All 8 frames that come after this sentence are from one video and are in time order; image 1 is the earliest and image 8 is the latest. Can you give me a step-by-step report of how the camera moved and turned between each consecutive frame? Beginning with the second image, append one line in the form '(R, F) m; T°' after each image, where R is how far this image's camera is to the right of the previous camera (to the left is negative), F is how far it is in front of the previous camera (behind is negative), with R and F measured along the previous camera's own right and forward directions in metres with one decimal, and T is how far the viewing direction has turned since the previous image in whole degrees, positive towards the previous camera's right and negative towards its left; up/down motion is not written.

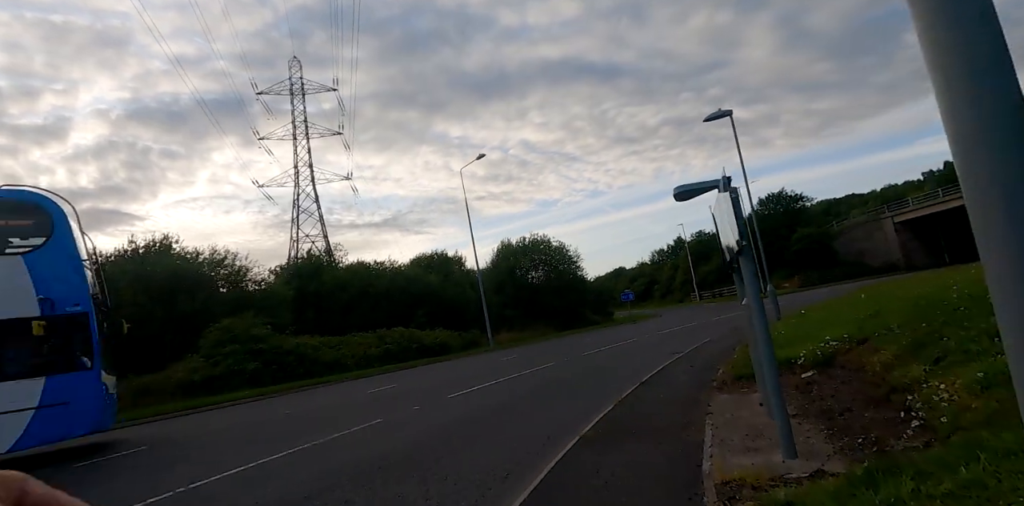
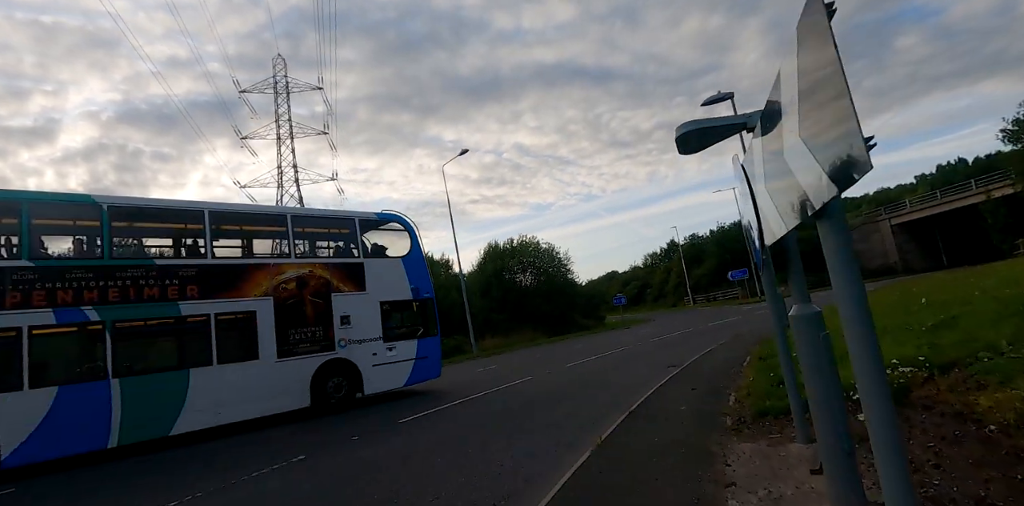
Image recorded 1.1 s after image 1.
(+0.6, +2.3) m; +1°
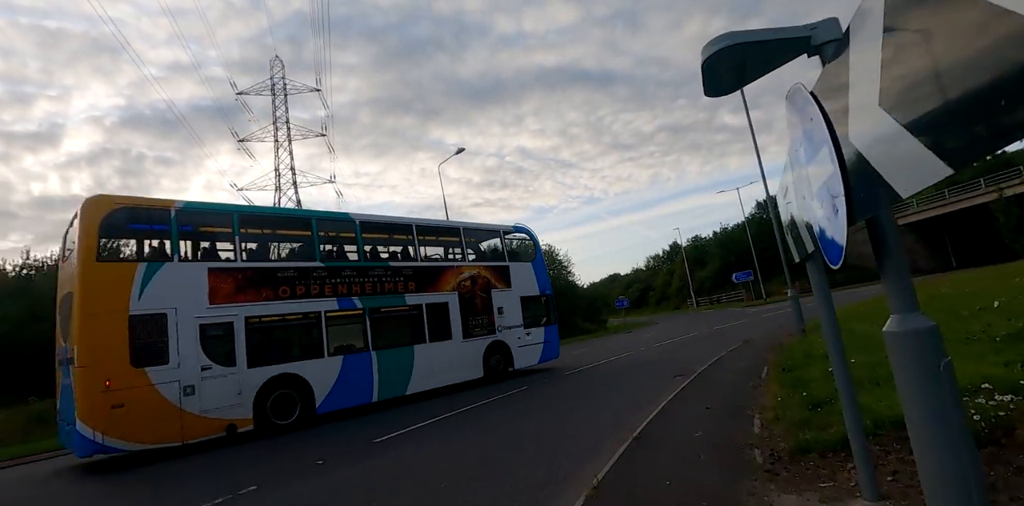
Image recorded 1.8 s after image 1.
(+0.3, +1.3) m; 0°
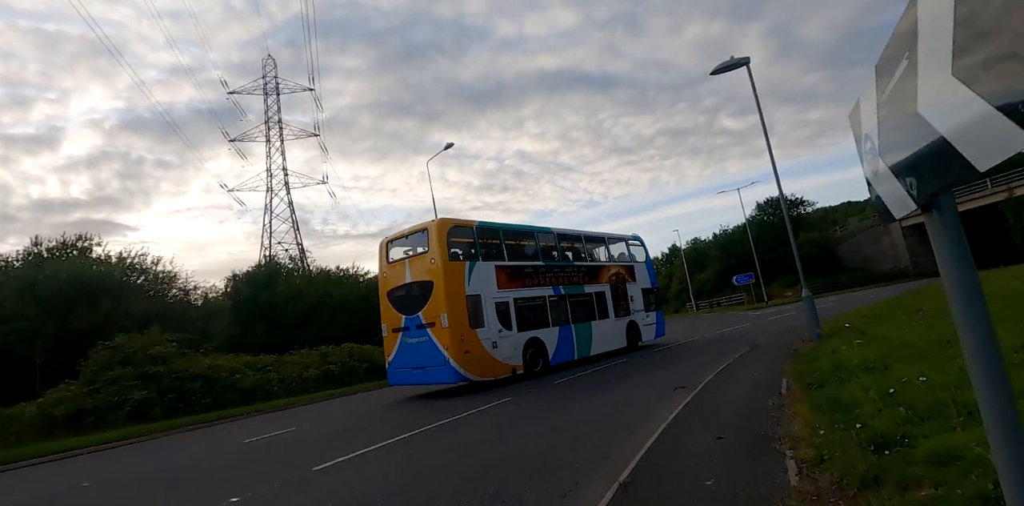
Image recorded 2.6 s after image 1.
(+0.5, +1.8) m; 0°
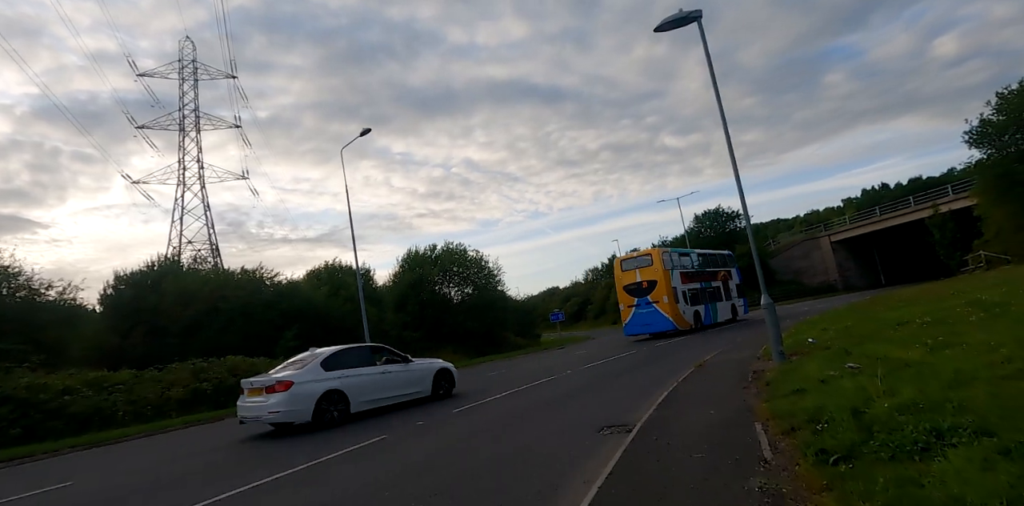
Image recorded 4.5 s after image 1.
(+1.2, +3.5) m; +6°
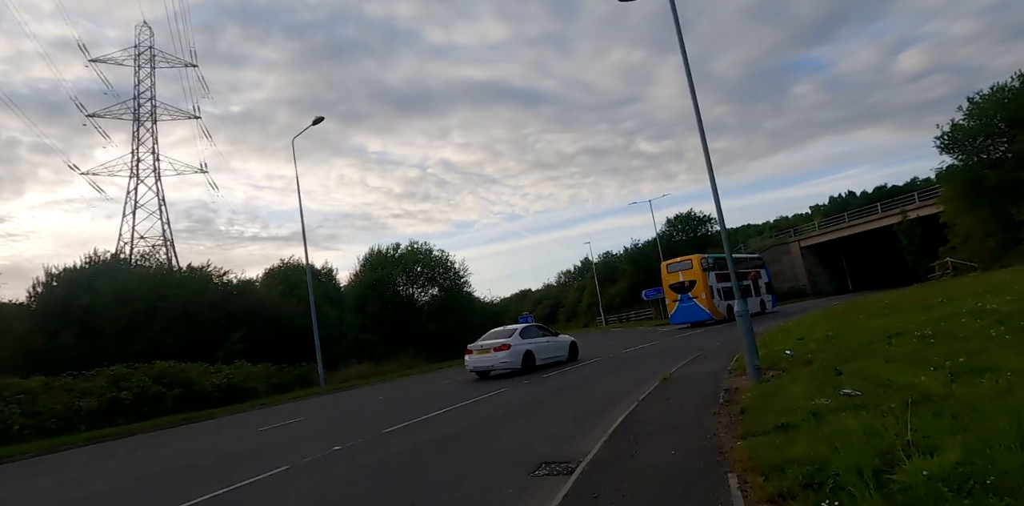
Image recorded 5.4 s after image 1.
(+0.7, +1.7) m; +3°
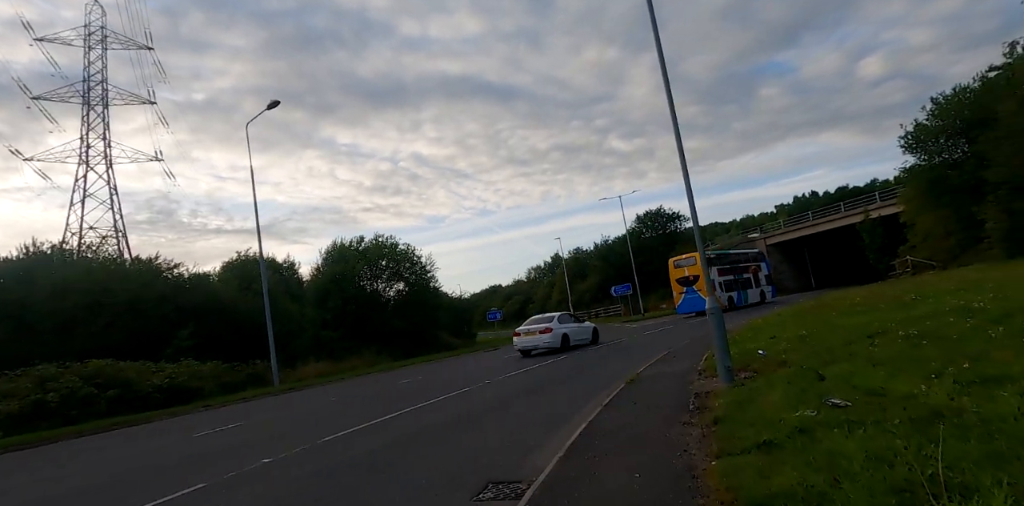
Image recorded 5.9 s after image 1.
(+0.3, +0.9) m; +3°
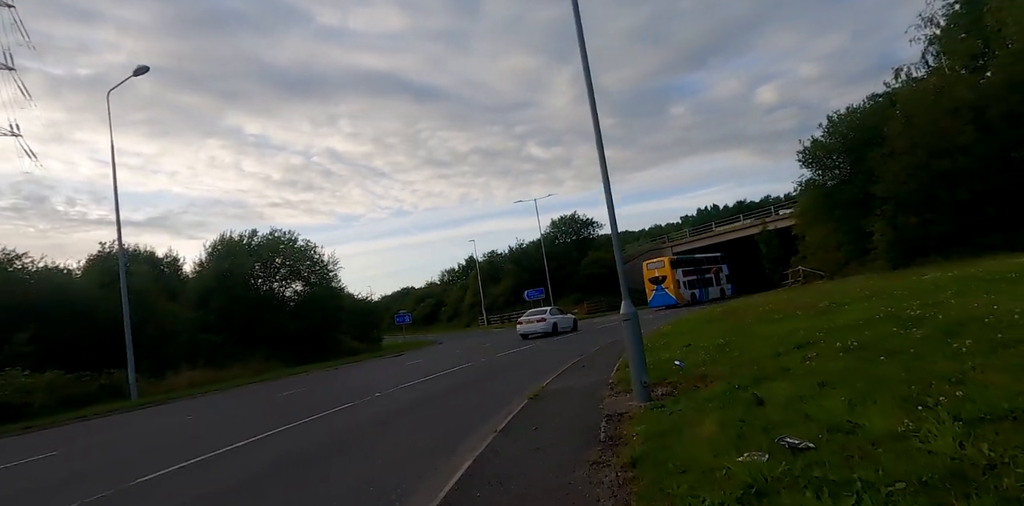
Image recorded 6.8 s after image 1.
(+0.5, +1.6) m; +9°
